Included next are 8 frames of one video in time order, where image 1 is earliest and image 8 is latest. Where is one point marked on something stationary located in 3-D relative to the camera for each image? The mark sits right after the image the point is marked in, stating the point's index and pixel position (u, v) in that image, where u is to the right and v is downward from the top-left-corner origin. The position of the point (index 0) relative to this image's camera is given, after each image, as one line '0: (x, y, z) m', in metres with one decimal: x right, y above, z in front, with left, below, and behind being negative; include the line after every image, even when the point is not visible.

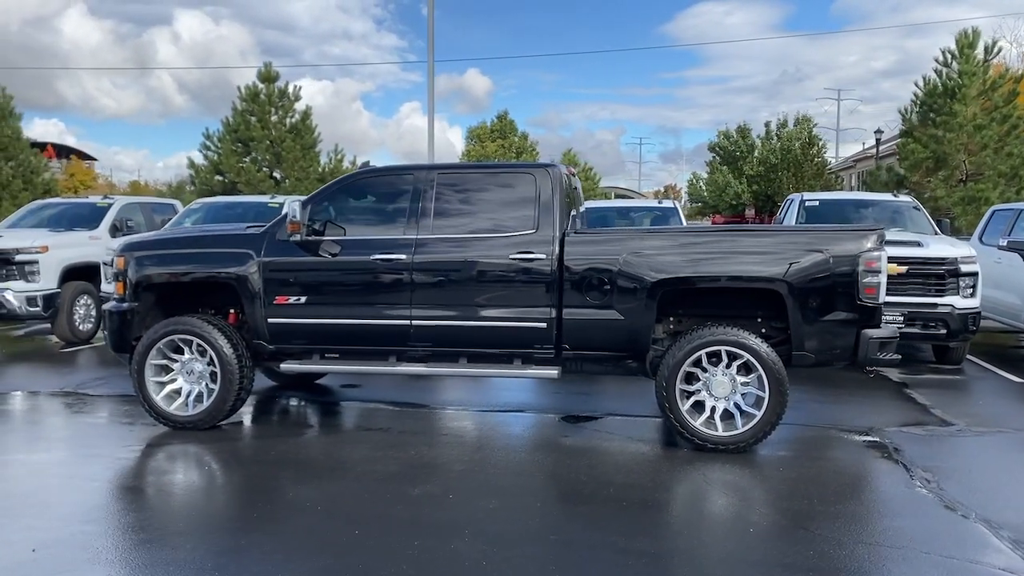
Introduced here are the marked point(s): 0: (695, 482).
0: (+1.1, -1.2, +5.5) m
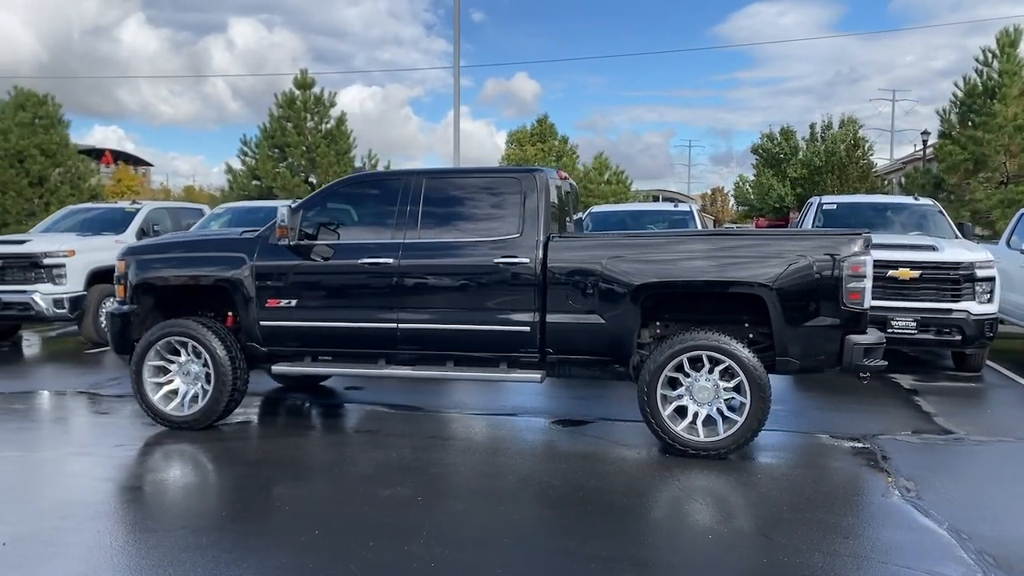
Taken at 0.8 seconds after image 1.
0: (+1.0, -1.2, +5.4) m
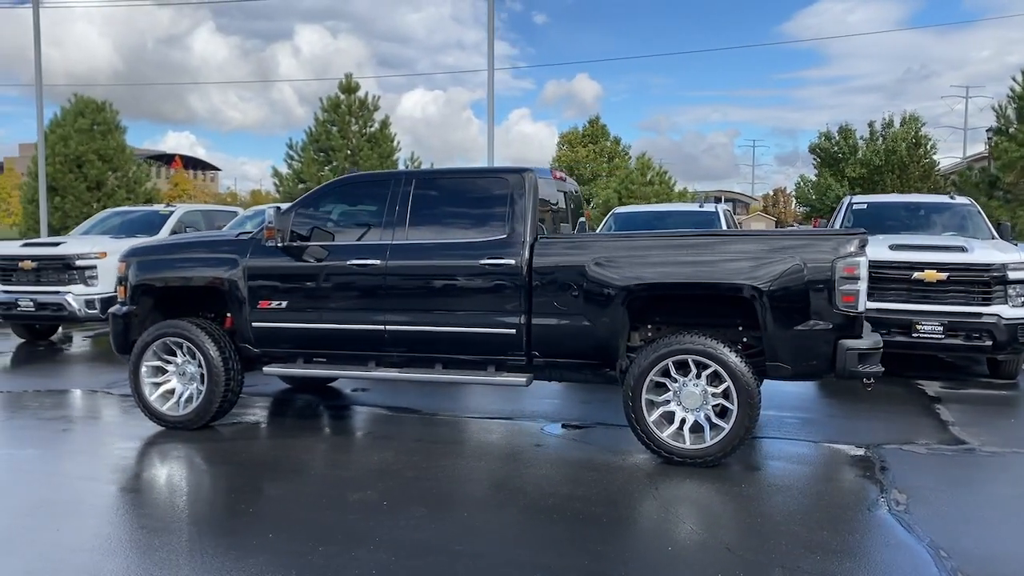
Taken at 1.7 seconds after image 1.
0: (+0.8, -1.2, +5.3) m
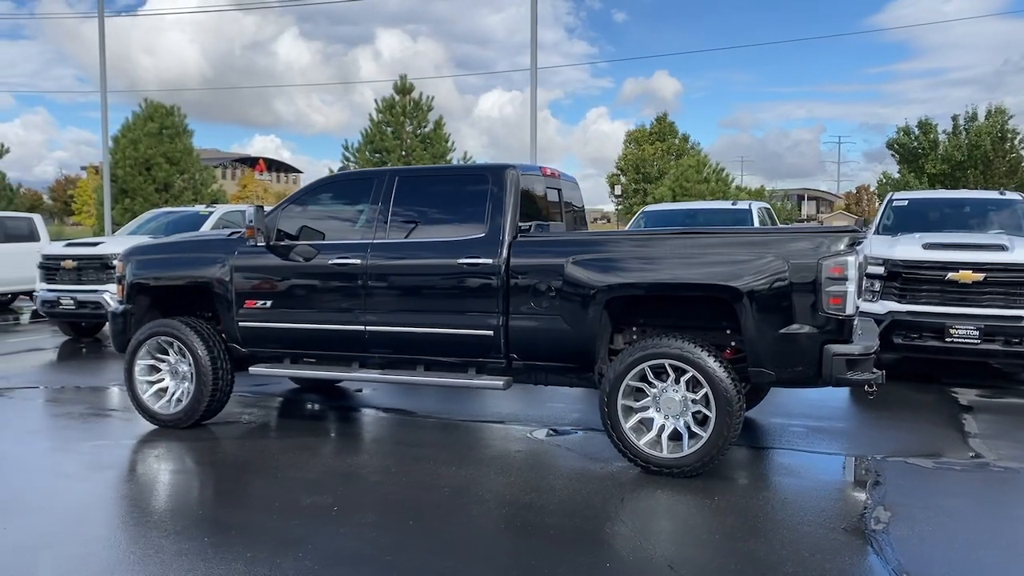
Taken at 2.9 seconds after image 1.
0: (+0.6, -1.2, +5.0) m
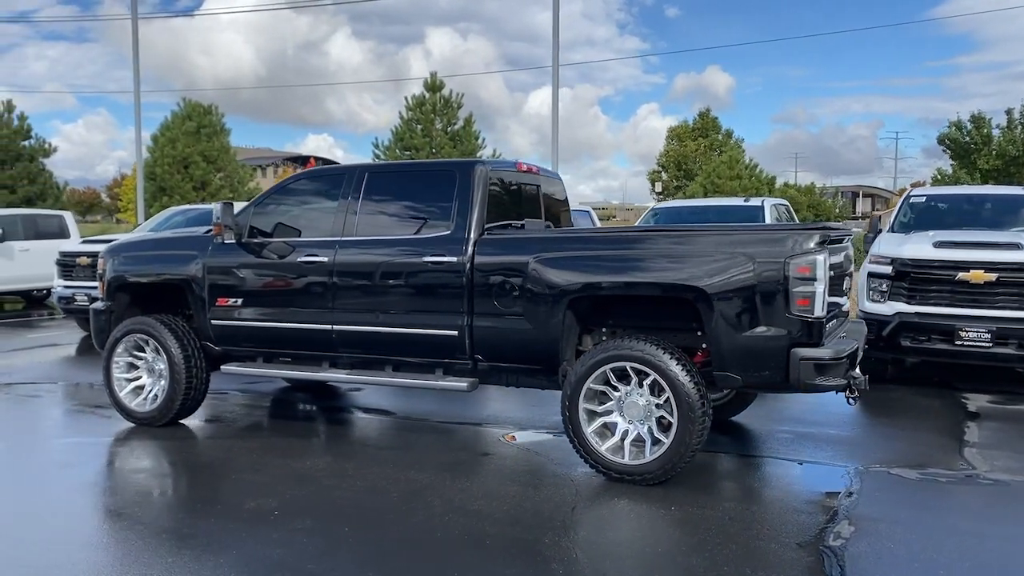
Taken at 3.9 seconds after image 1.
0: (+0.3, -1.2, +4.8) m
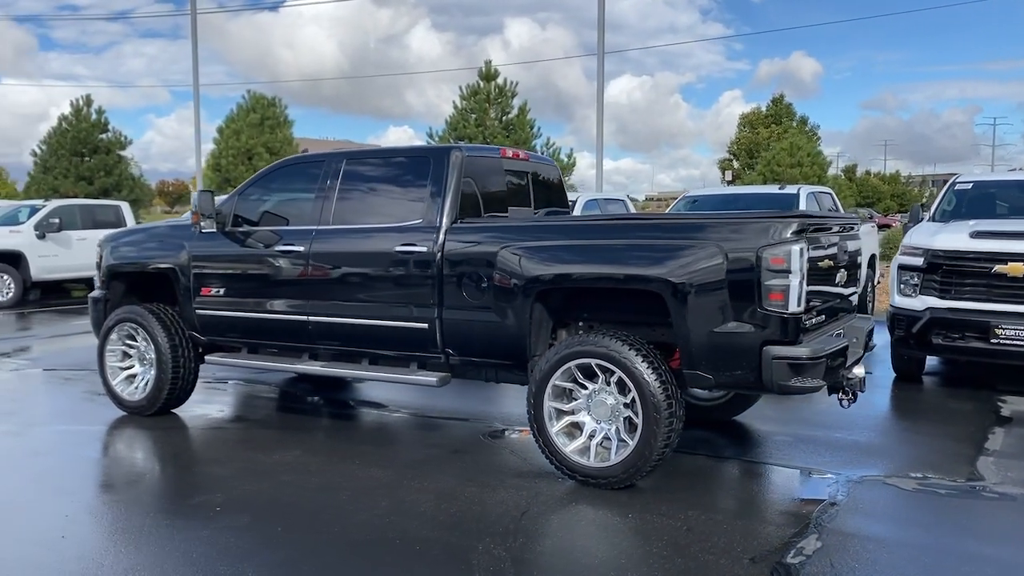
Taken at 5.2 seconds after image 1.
0: (+0.1, -1.2, +4.6) m
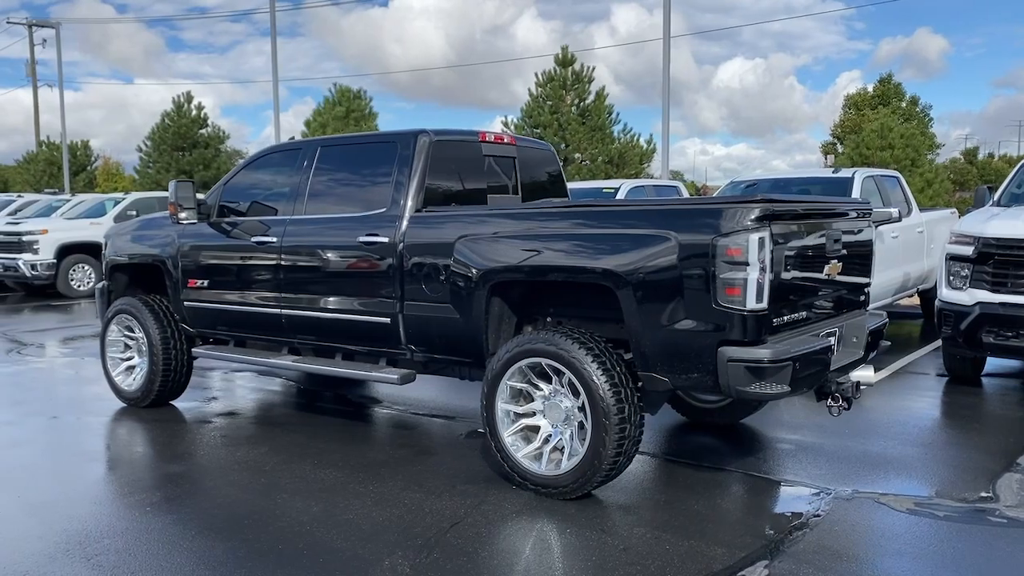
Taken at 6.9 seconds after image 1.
0: (-0.2, -1.1, +4.3) m
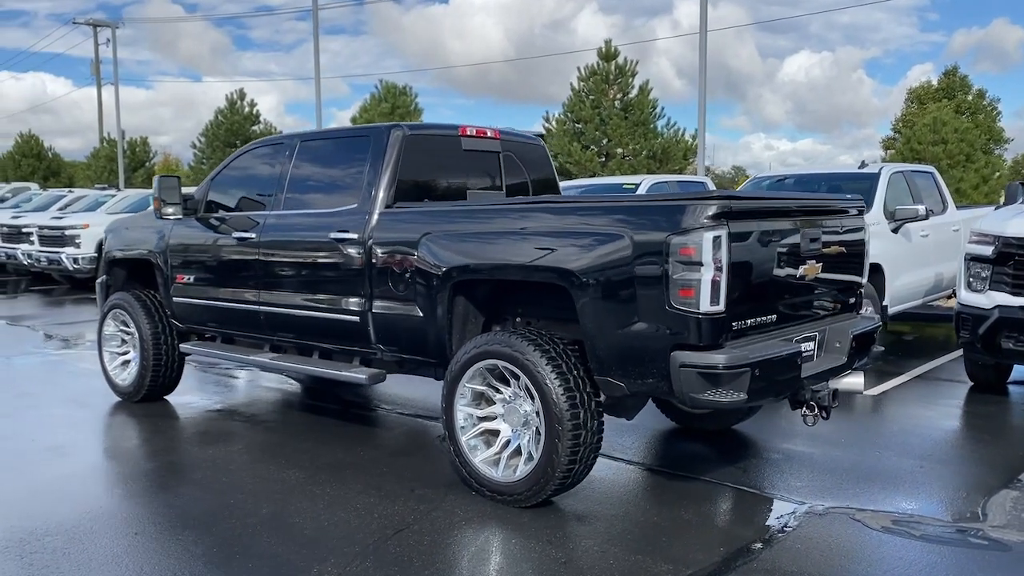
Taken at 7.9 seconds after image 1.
0: (-0.4, -1.1, +4.1) m
